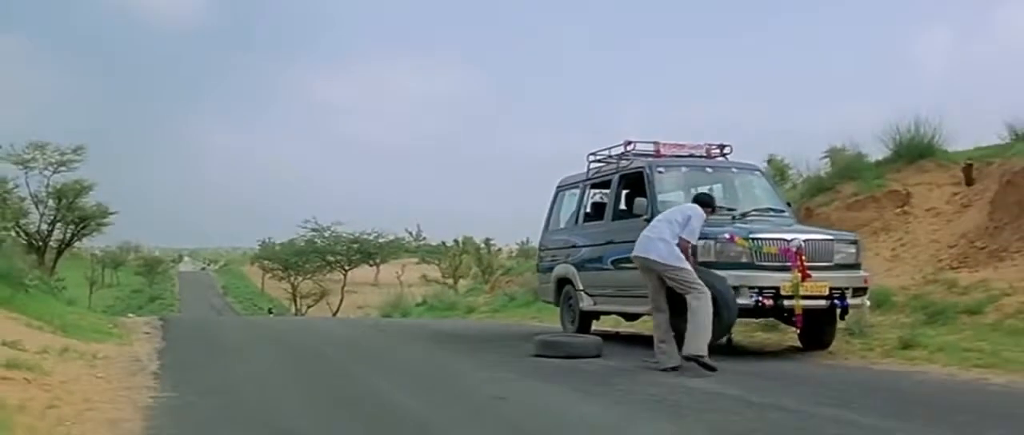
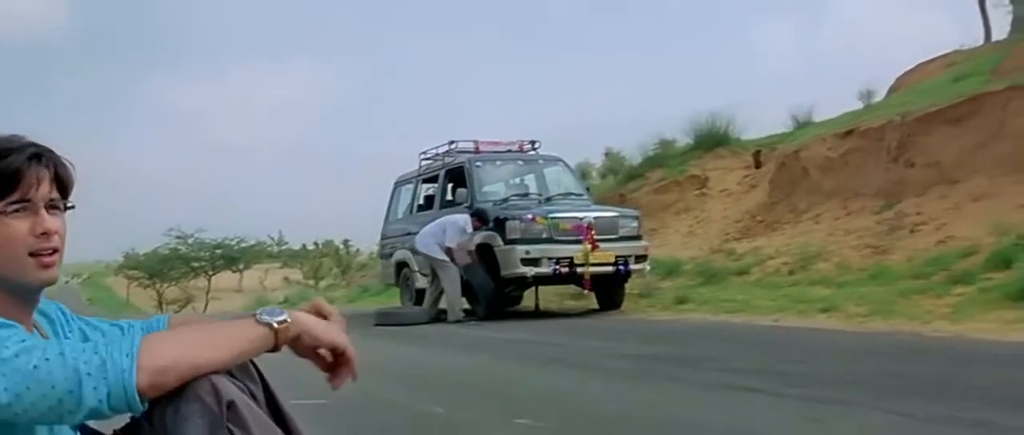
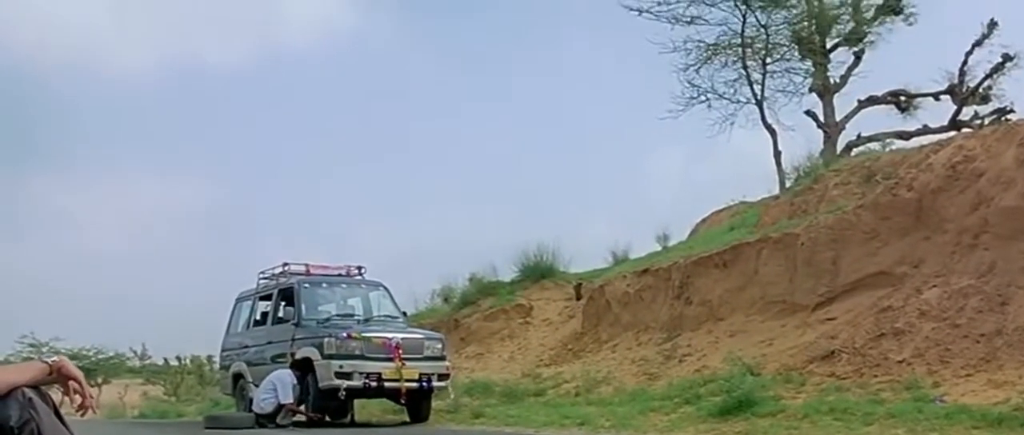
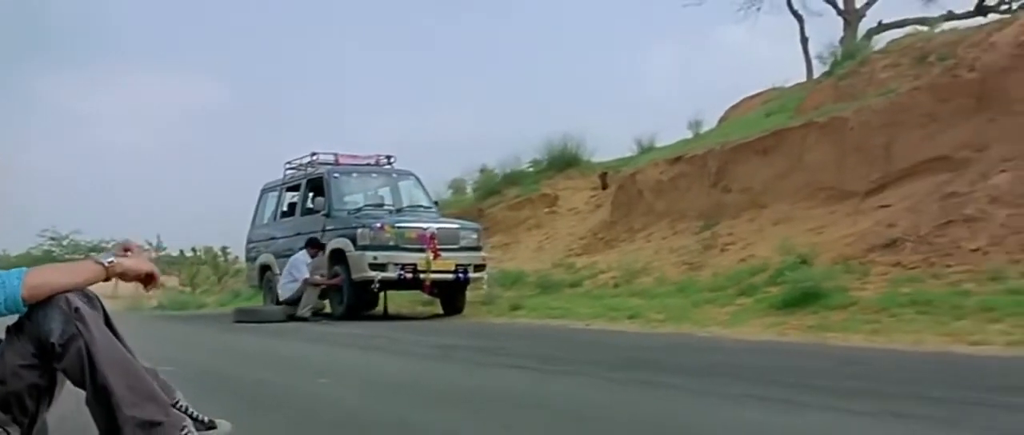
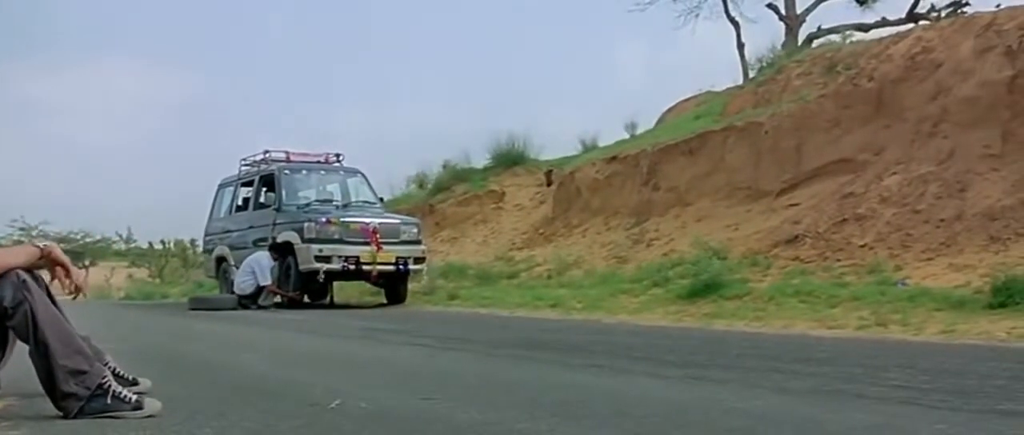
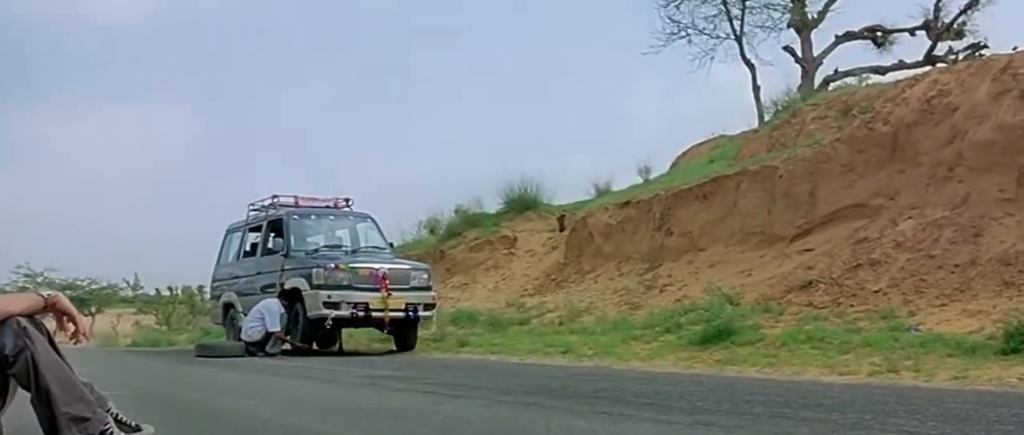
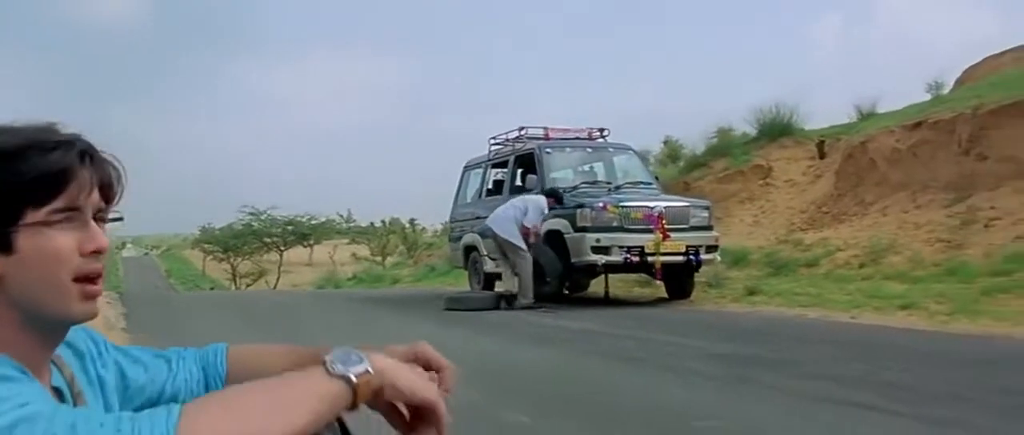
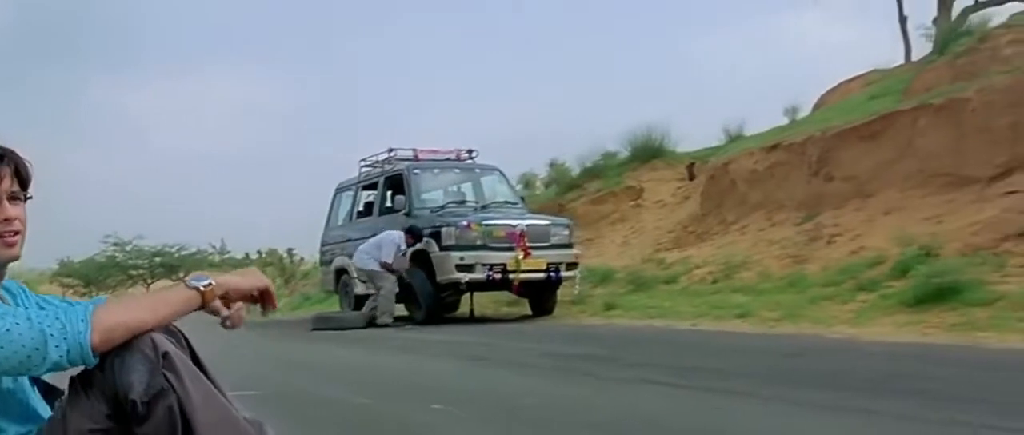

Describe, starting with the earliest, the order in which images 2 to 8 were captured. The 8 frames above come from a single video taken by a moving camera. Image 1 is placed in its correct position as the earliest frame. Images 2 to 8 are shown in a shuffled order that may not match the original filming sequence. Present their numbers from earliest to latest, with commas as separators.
7, 2, 8, 4, 5, 6, 3
